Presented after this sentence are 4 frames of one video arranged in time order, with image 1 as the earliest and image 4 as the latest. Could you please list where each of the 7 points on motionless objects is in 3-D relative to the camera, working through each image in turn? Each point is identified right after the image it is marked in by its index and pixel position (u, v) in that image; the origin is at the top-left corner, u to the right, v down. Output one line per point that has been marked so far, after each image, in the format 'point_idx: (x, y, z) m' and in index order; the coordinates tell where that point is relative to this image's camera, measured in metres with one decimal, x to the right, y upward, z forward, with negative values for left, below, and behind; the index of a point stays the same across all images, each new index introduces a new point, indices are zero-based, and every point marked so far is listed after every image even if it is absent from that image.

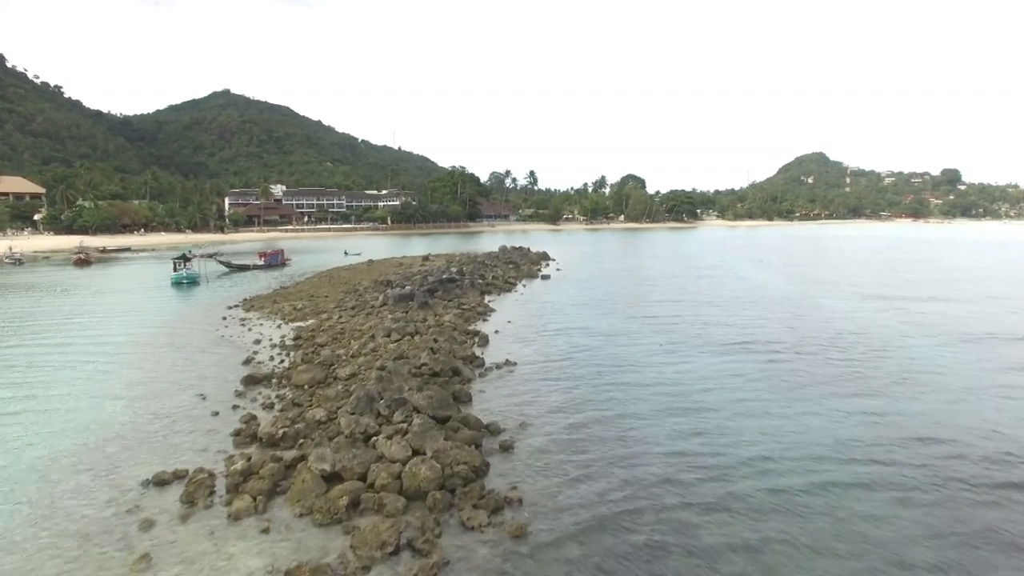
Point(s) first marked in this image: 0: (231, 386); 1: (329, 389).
0: (-7.9, -2.8, +18.7) m
1: (-4.8, -2.6, +17.6) m
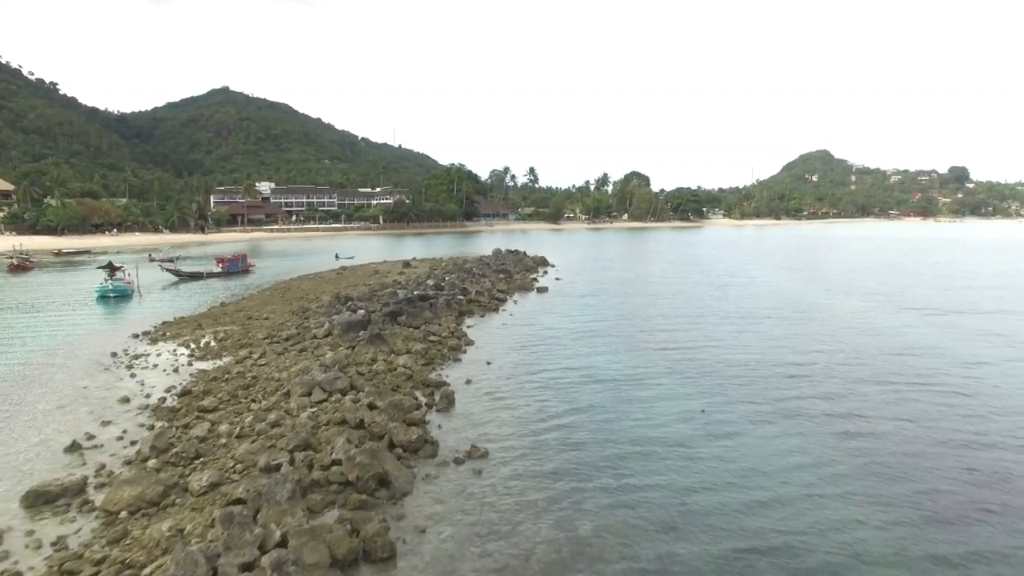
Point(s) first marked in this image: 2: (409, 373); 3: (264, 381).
0: (-8.5, -3.7, +11.3) m
1: (-5.4, -3.6, +10.2) m
2: (-3.0, -2.4, +19.3) m
3: (-7.0, -2.6, +18.8) m
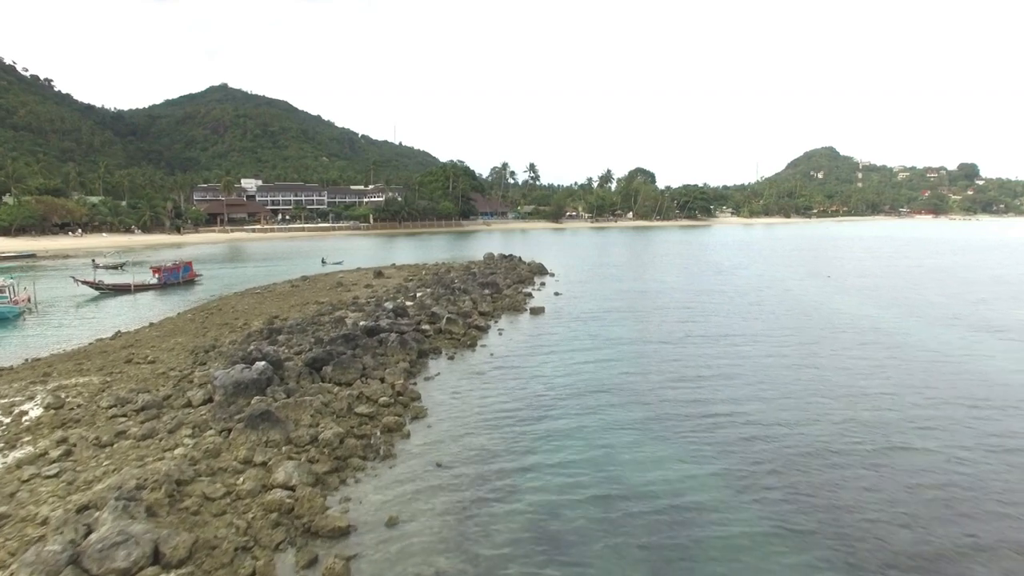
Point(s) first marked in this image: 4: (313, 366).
0: (-9.2, -4.8, +2.8) m
1: (-6.1, -4.6, +1.7) m
2: (-3.6, -3.4, +10.8) m
3: (-7.7, -3.7, +10.3) m
4: (-5.5, -2.1, +18.7) m
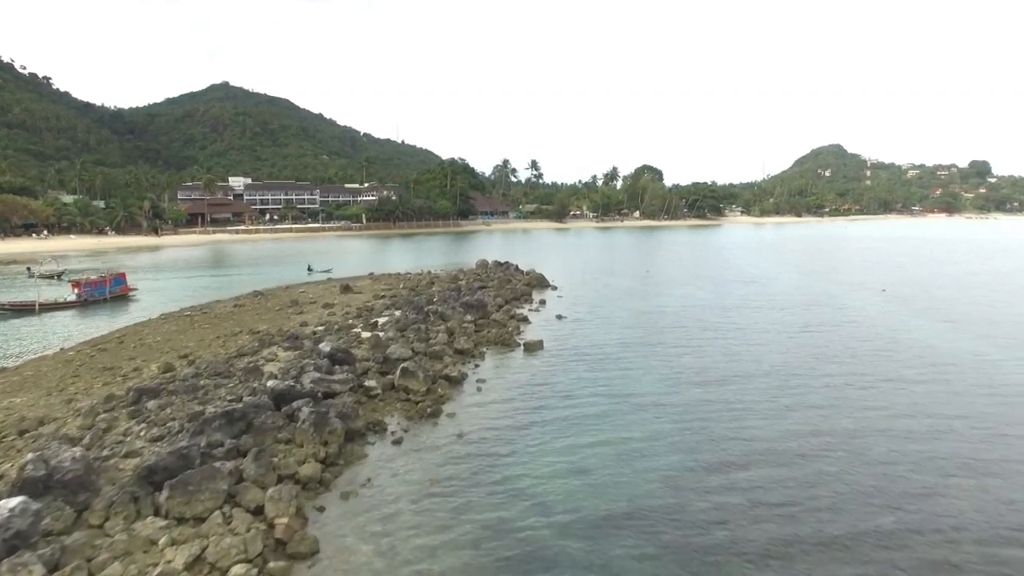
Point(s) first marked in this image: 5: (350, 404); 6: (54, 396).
0: (-9.8, -5.8, -4.9) m
1: (-6.7, -5.7, -6.0) m
2: (-4.2, -4.5, +3.1) m
3: (-8.2, -4.7, +2.6) m
4: (-6.0, -3.1, +11.0) m
5: (-3.8, -2.7, +16.1) m
6: (-12.4, -2.9, +18.2) m
